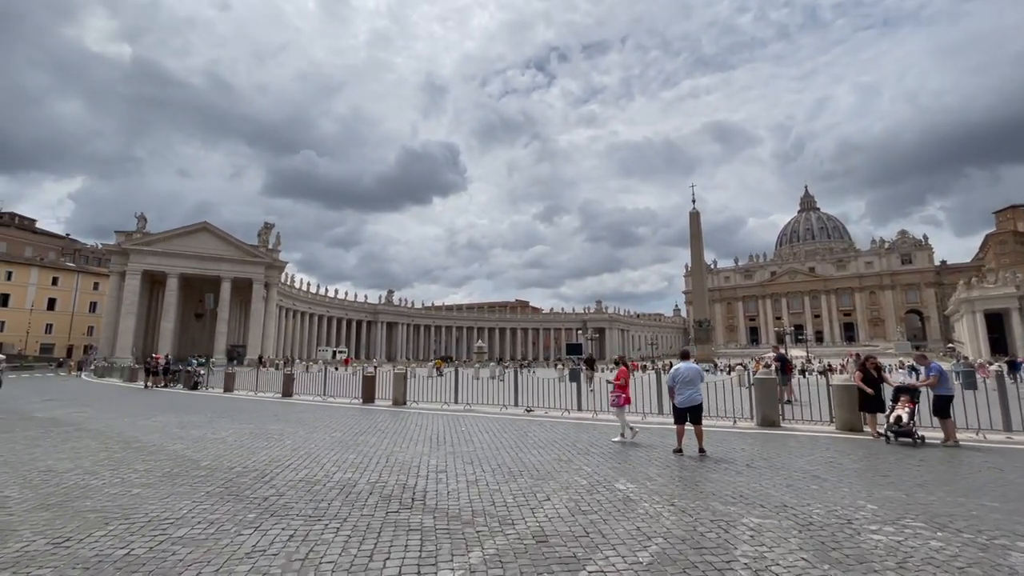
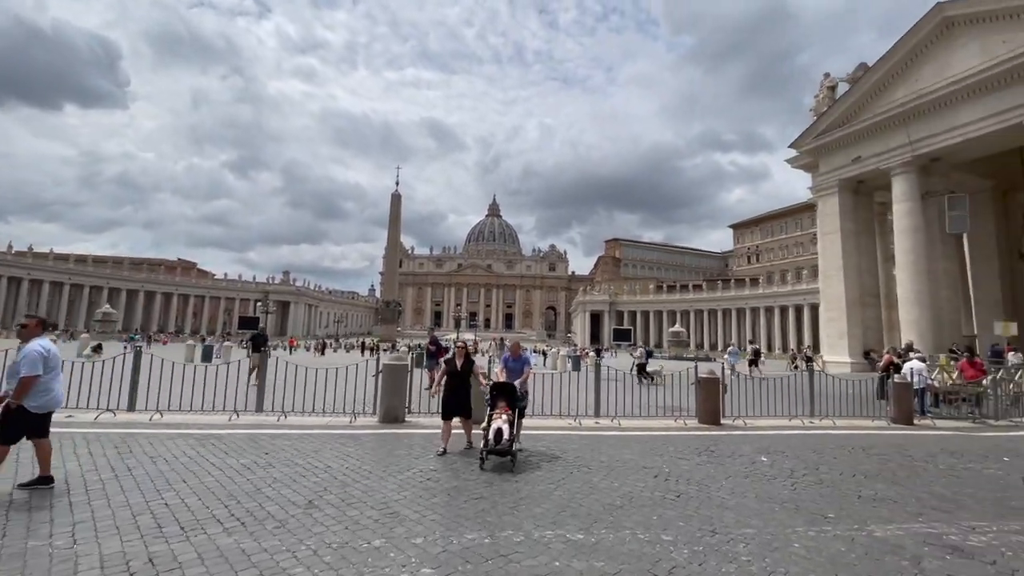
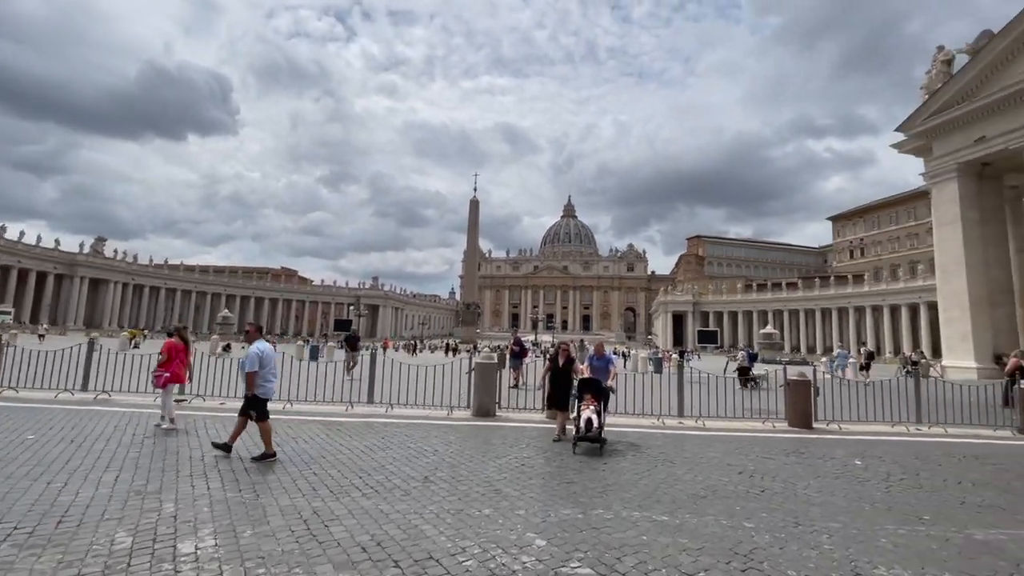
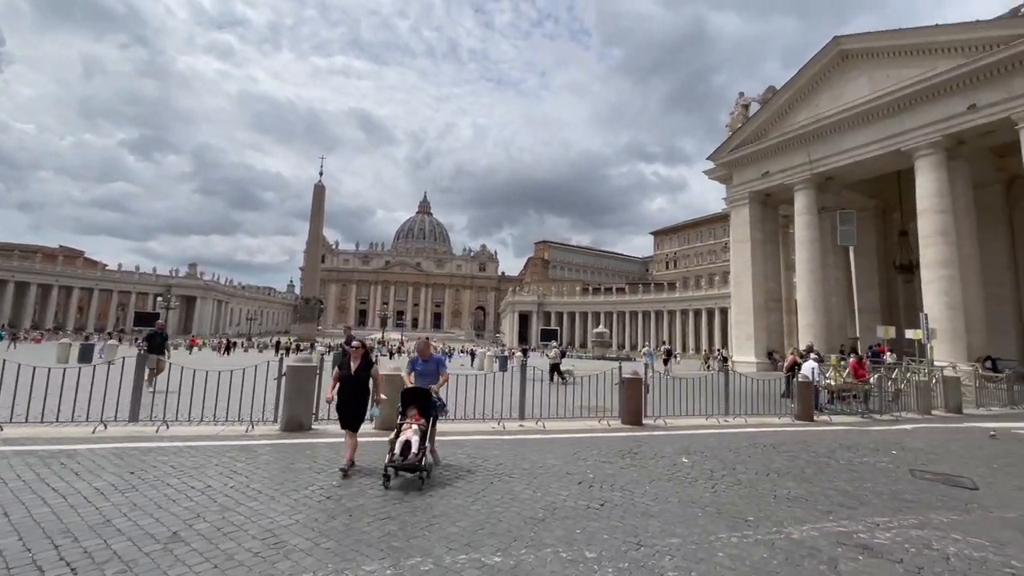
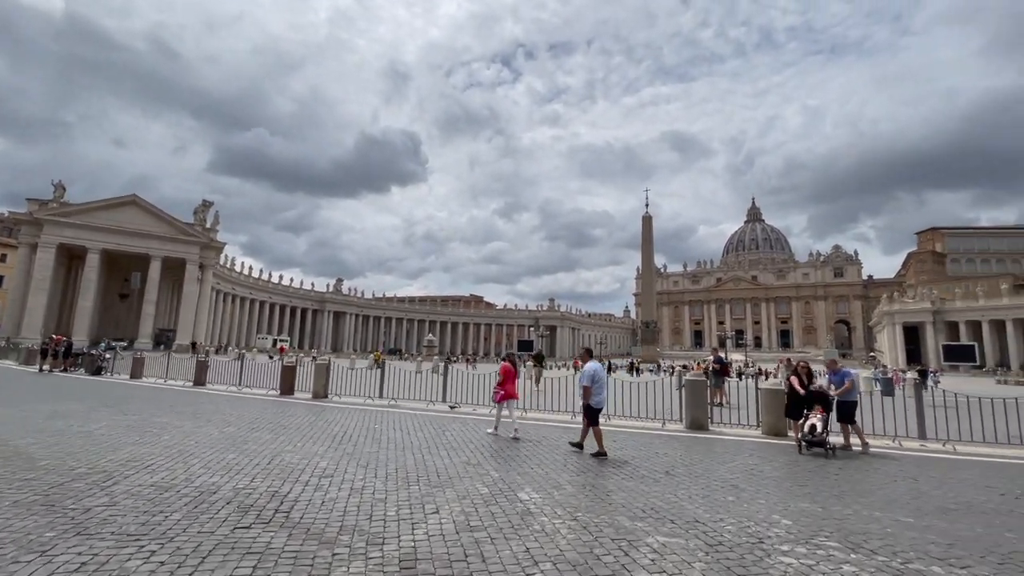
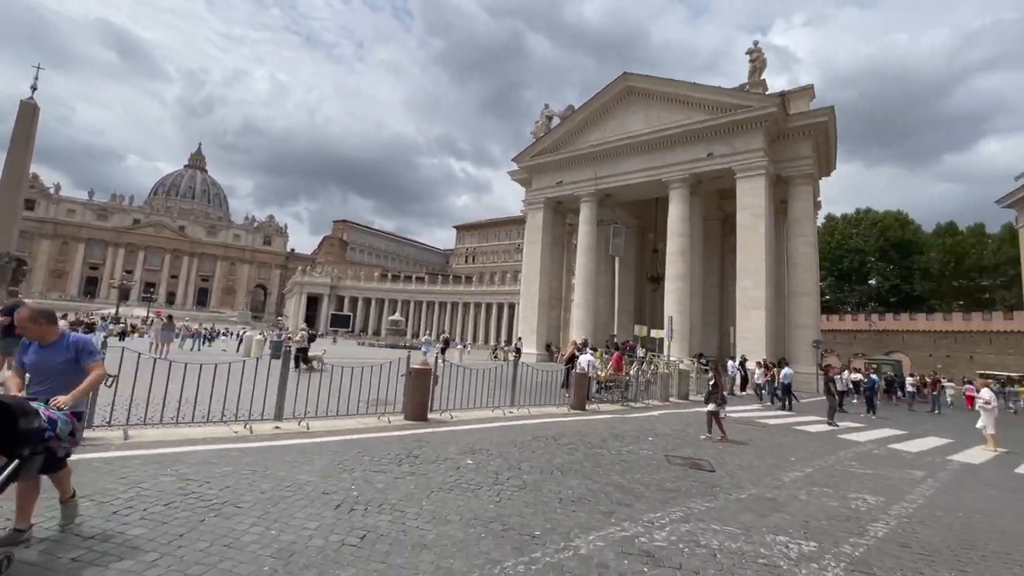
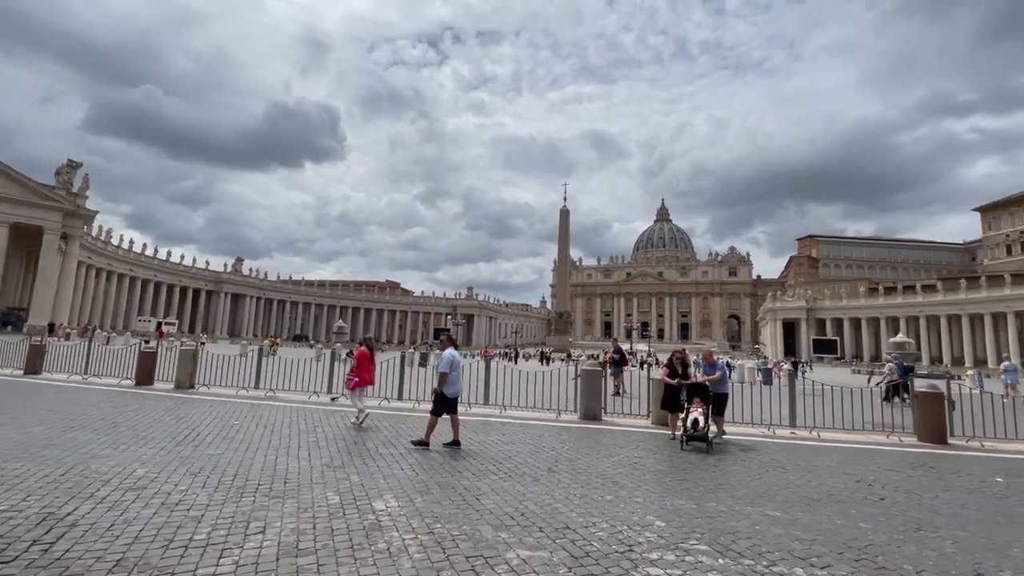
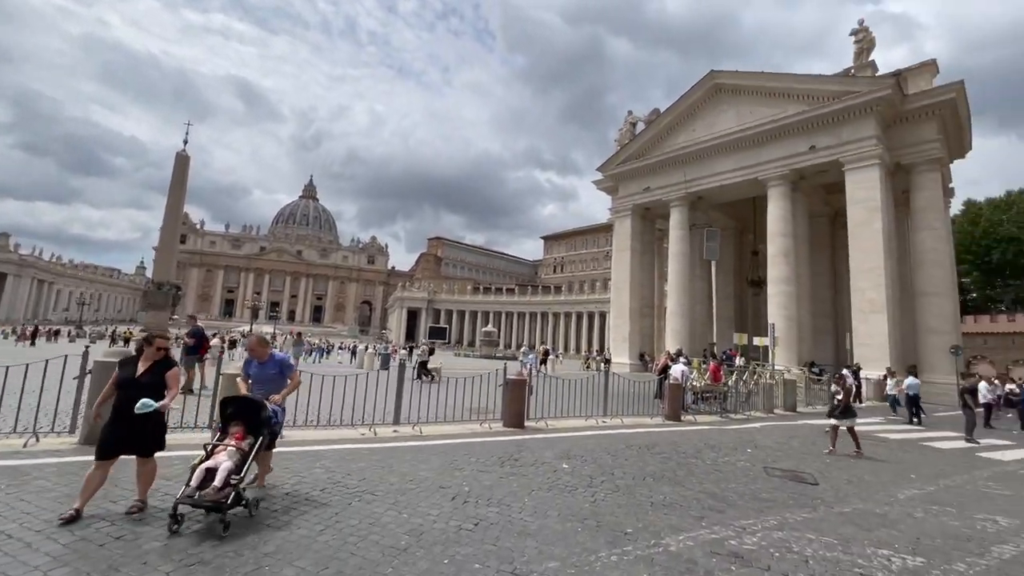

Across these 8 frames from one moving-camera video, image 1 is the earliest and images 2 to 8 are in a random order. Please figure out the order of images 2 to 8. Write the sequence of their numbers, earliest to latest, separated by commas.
5, 7, 3, 2, 4, 8, 6
